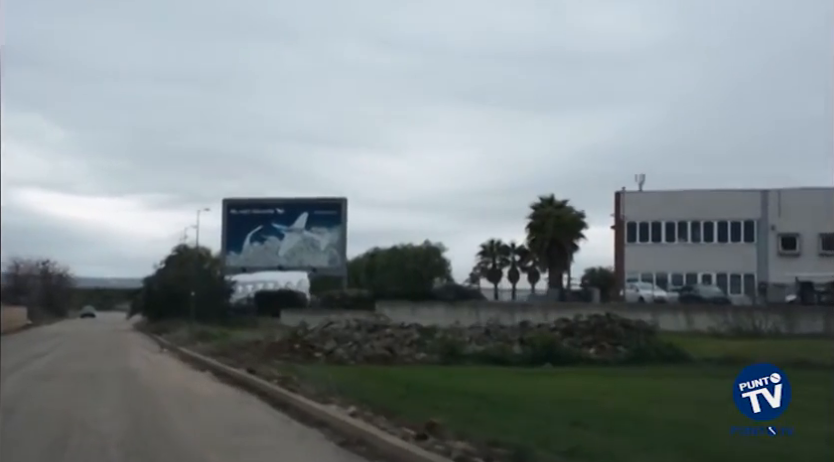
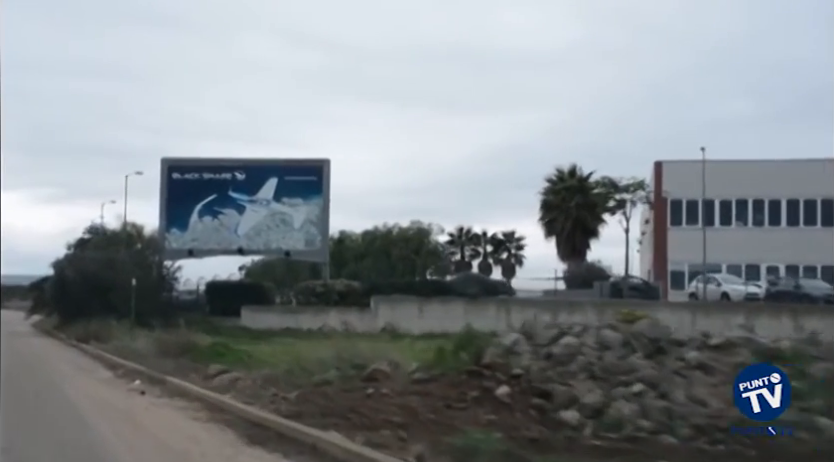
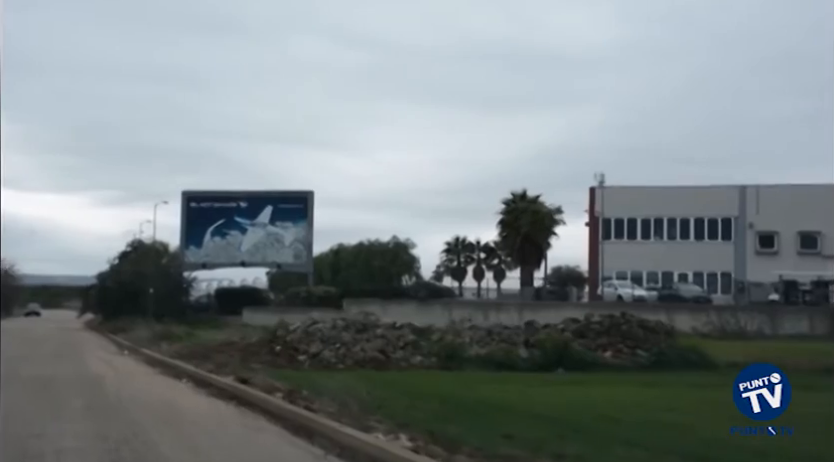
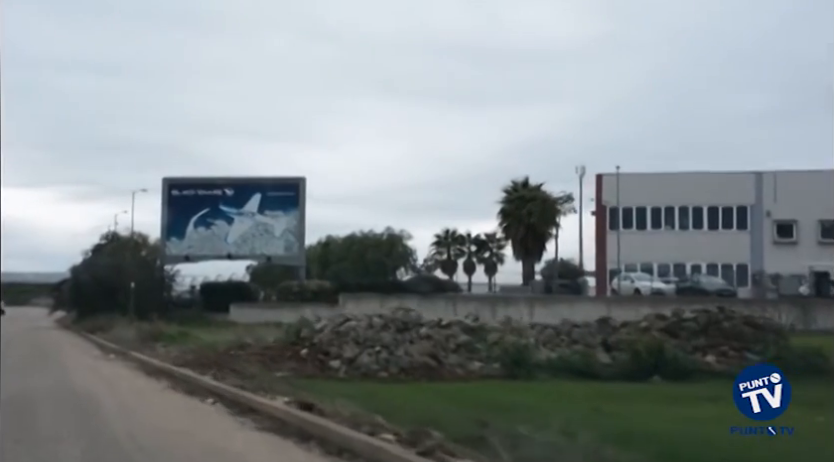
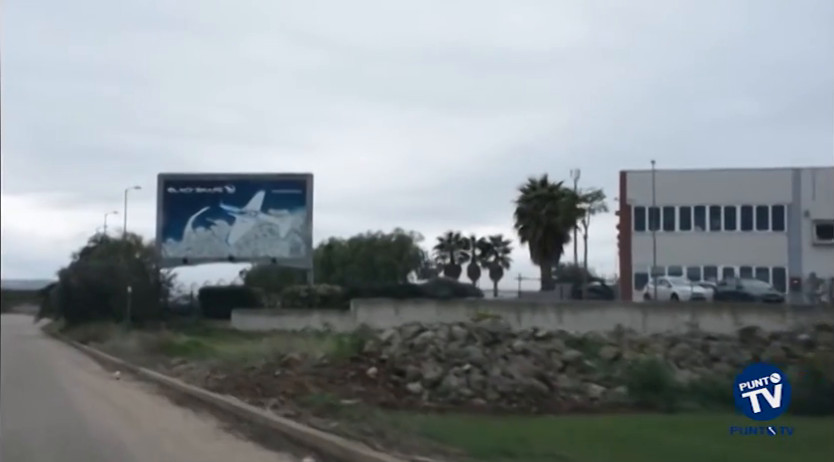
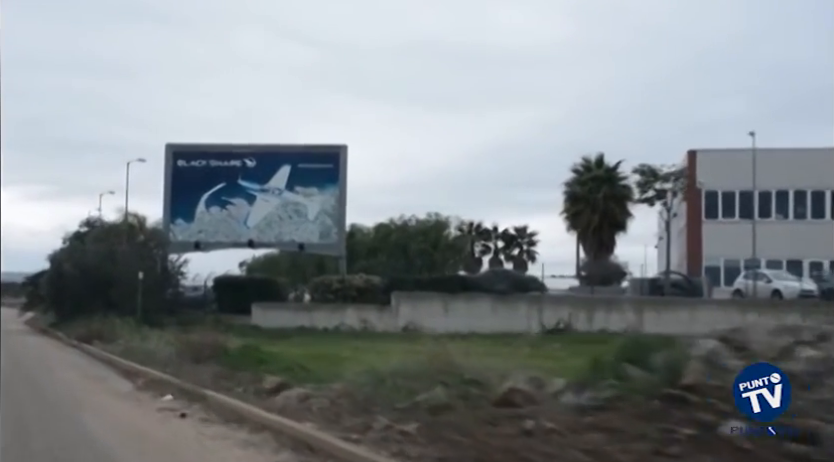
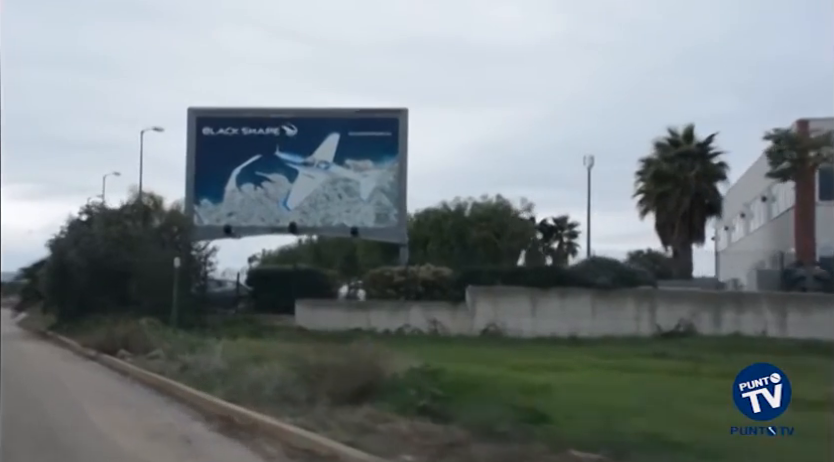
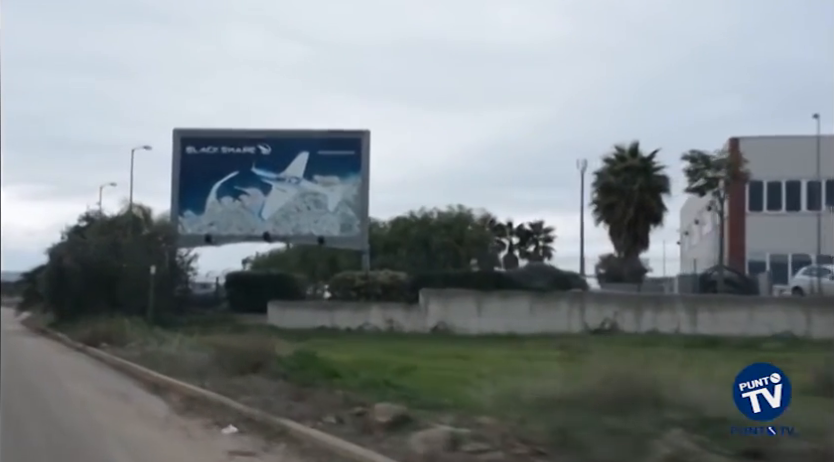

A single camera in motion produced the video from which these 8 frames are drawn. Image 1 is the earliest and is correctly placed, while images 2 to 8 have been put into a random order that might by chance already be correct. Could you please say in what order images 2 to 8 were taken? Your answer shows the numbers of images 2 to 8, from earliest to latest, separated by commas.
3, 4, 5, 2, 6, 8, 7
